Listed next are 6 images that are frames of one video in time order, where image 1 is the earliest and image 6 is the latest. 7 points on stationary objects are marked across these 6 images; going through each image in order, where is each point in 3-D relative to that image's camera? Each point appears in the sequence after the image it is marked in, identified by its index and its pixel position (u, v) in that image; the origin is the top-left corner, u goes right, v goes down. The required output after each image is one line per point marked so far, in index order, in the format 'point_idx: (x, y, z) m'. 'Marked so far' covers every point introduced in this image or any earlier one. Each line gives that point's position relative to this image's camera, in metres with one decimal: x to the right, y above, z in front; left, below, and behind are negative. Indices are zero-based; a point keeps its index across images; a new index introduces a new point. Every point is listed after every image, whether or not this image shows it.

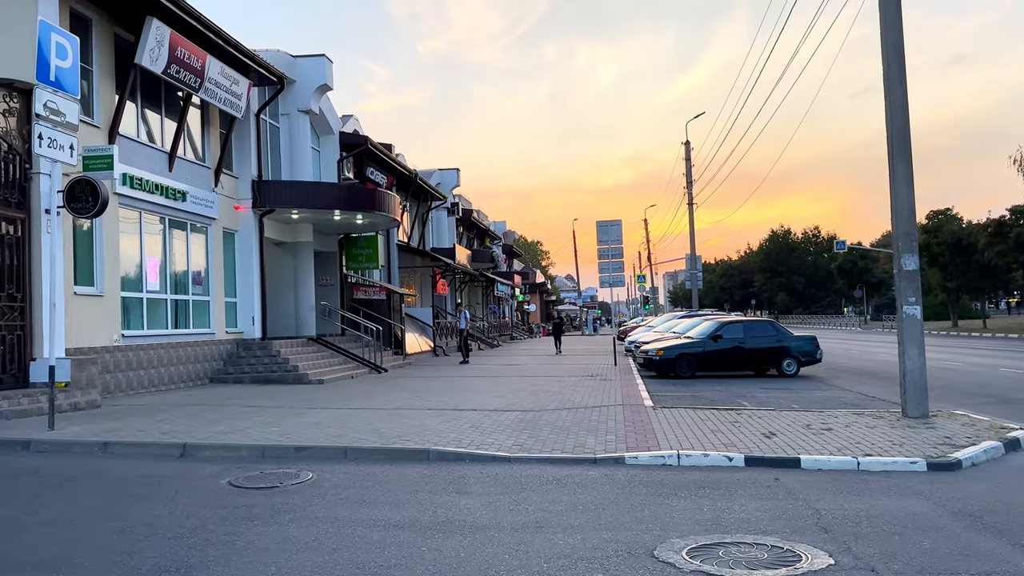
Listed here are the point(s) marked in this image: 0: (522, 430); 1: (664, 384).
0: (+0.1, -1.7, +9.4) m
1: (+3.4, -2.1, +17.5) m
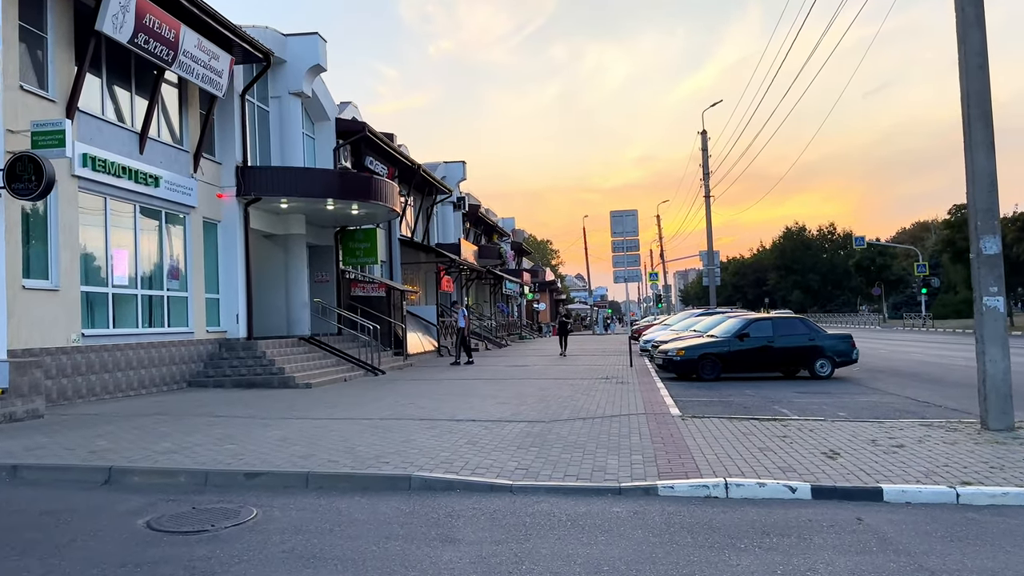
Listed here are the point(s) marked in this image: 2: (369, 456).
0: (+0.2, -1.6, +7.8) m
1: (+3.5, -2.0, +15.8) m
2: (-1.3, -1.5, +7.1) m
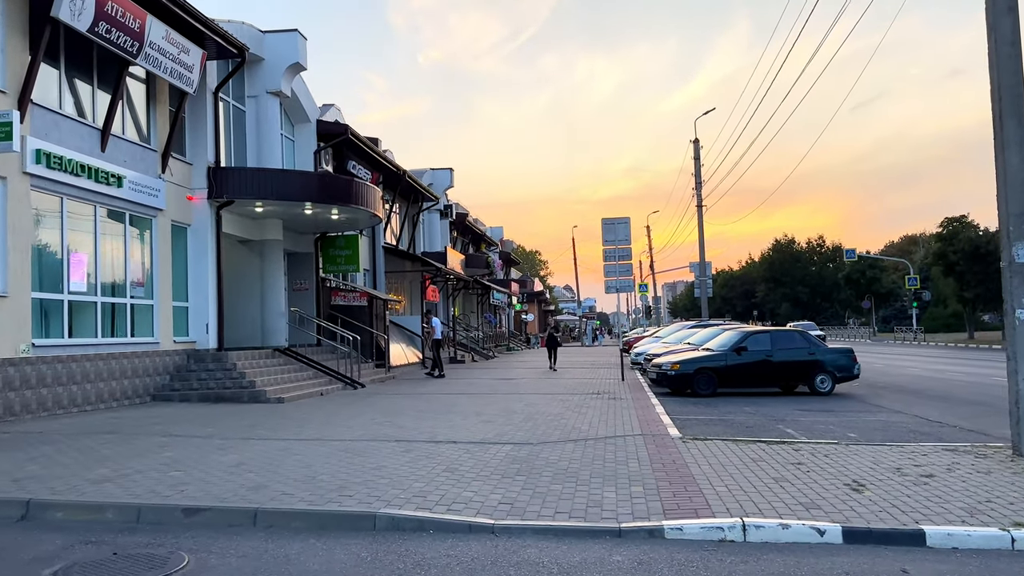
0: (0.0, -1.6, +6.9) m
1: (+3.2, -2.2, +15.0) m
2: (-1.4, -1.6, +6.2) m
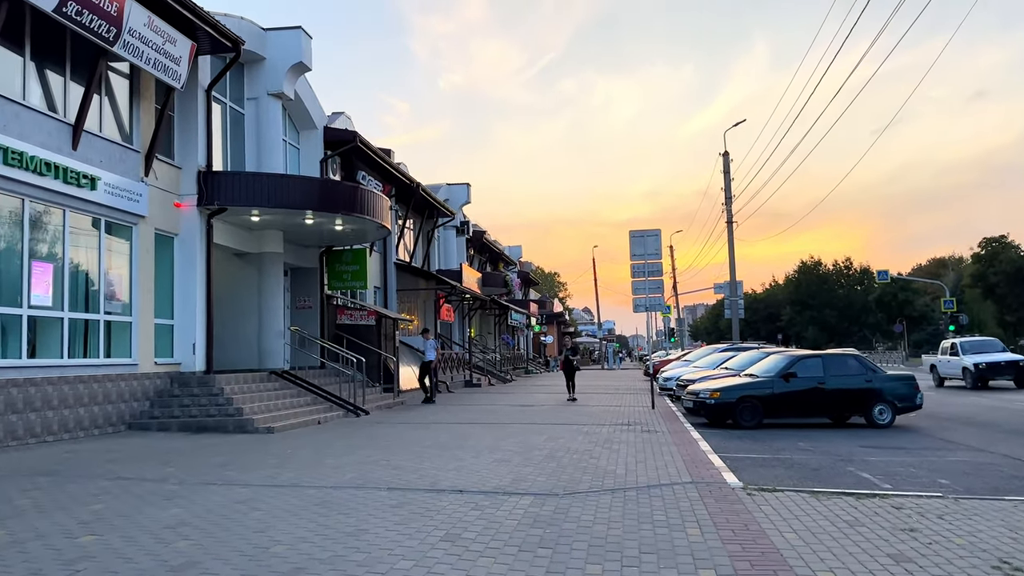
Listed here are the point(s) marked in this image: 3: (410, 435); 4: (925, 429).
0: (+0.2, -1.7, +5.1) m
1: (+3.6, -2.5, +13.1) m
2: (-1.3, -1.6, +4.5) m
3: (-1.6, -2.2, +12.0) m
4: (+7.9, -2.7, +15.1) m
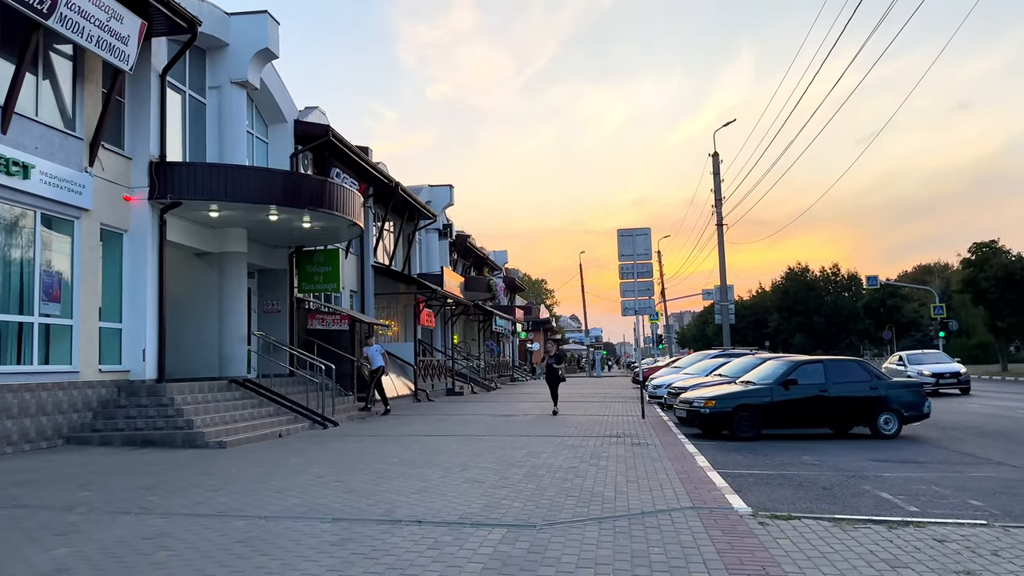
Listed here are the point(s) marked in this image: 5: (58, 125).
0: (0.0, -1.6, +4.0) m
1: (+3.2, -2.5, +12.0) m
2: (-1.5, -1.5, +3.3) m
3: (-1.9, -2.2, +10.9) m
4: (+7.6, -2.7, +14.1) m
5: (-7.0, +2.5, +12.2) m
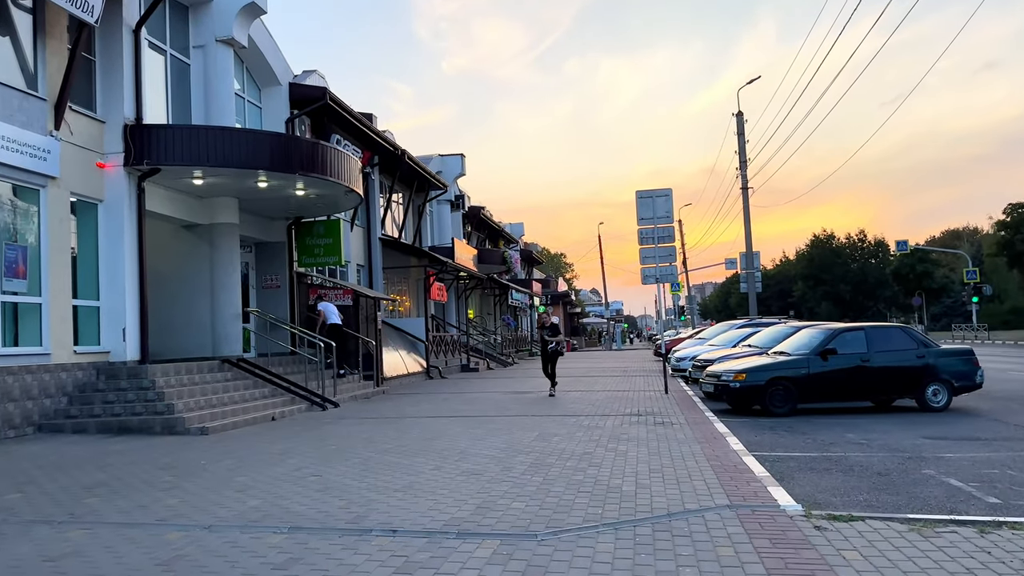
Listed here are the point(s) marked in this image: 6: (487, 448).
0: (-0.1, -1.4, +2.9) m
1: (+3.4, -1.9, +10.8) m
2: (-1.6, -1.3, +2.2) m
3: (-1.8, -1.8, +9.8) m
4: (+7.8, -2.0, +12.8) m
5: (-7.0, +2.9, +11.1) m
6: (-0.2, -1.7, +8.2) m
